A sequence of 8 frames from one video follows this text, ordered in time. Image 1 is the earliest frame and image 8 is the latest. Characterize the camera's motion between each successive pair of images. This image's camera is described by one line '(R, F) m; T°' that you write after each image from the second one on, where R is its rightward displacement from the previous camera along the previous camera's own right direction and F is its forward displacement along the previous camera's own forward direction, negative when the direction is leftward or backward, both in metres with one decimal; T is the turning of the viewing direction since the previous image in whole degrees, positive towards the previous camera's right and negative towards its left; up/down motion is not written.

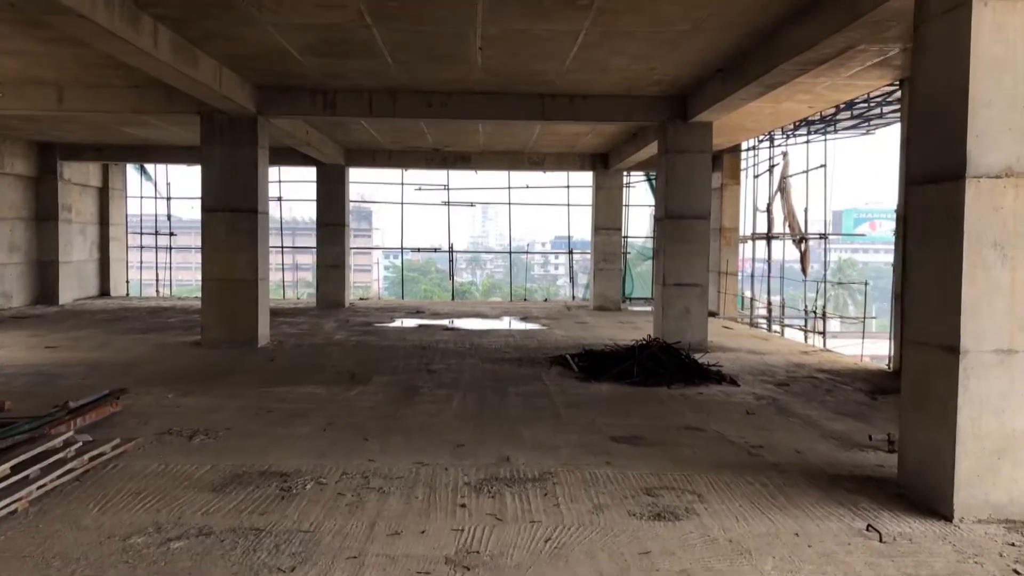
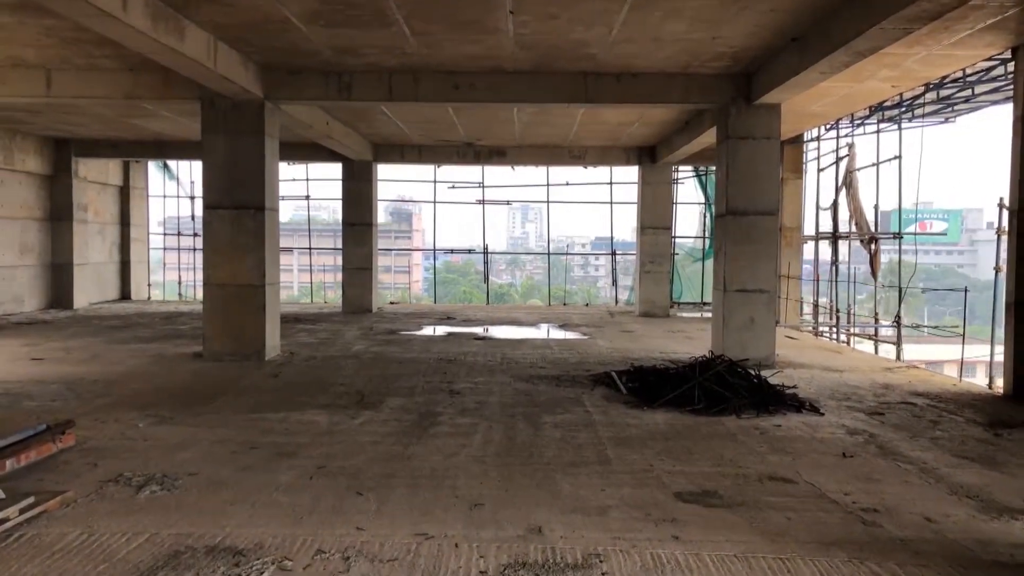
(0.0, +1.1) m; -3°
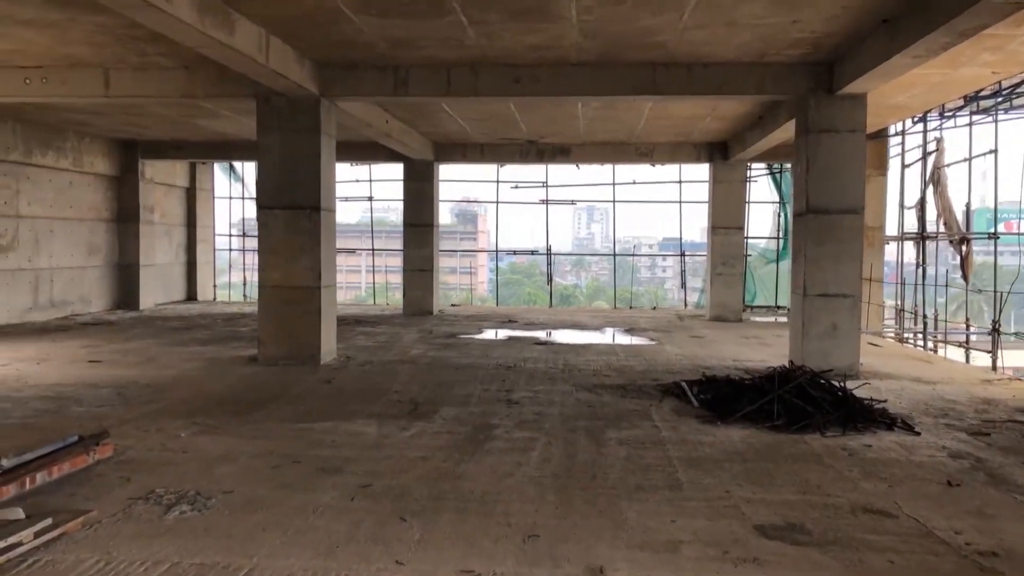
(0.0, +0.4) m; -4°
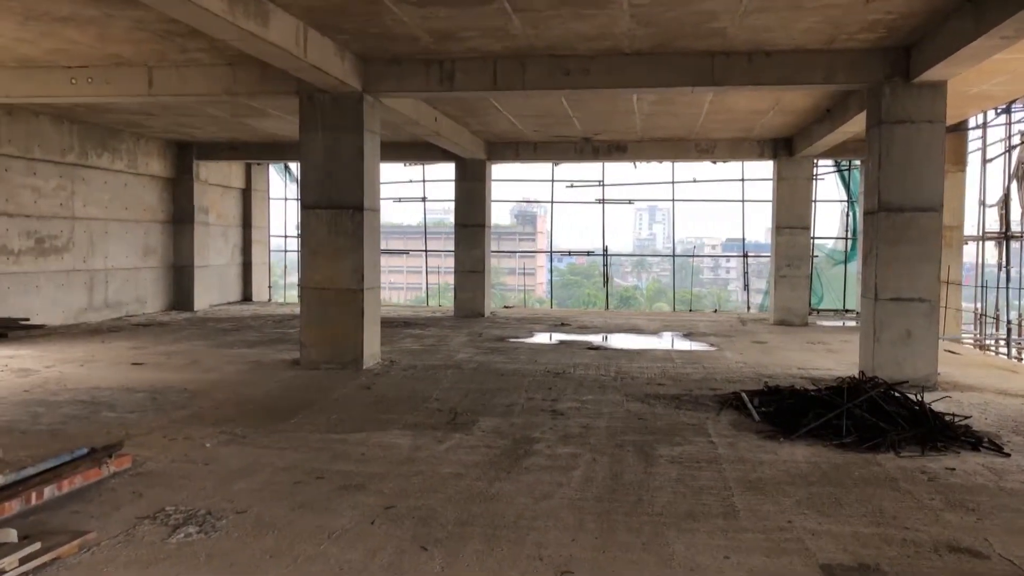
(+0.1, +0.4) m; -4°
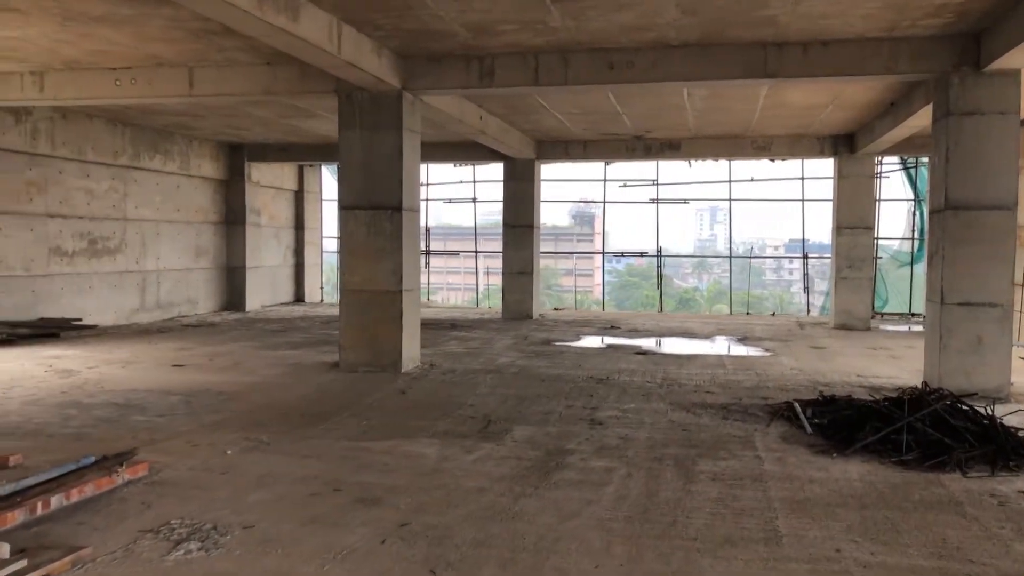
(+0.1, +0.3) m; -4°
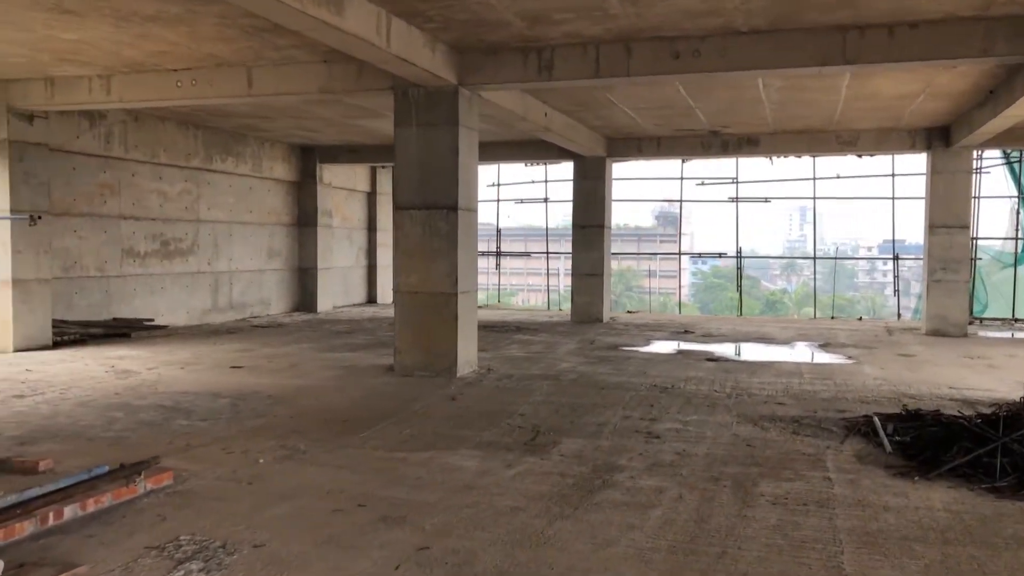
(+0.2, +0.3) m; -5°
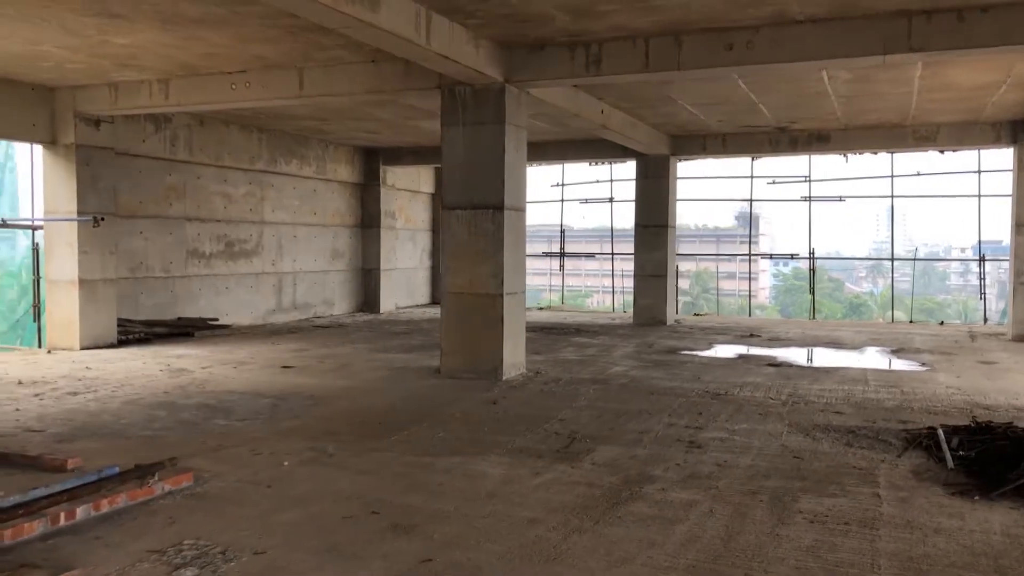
(+0.2, +0.2) m; -5°
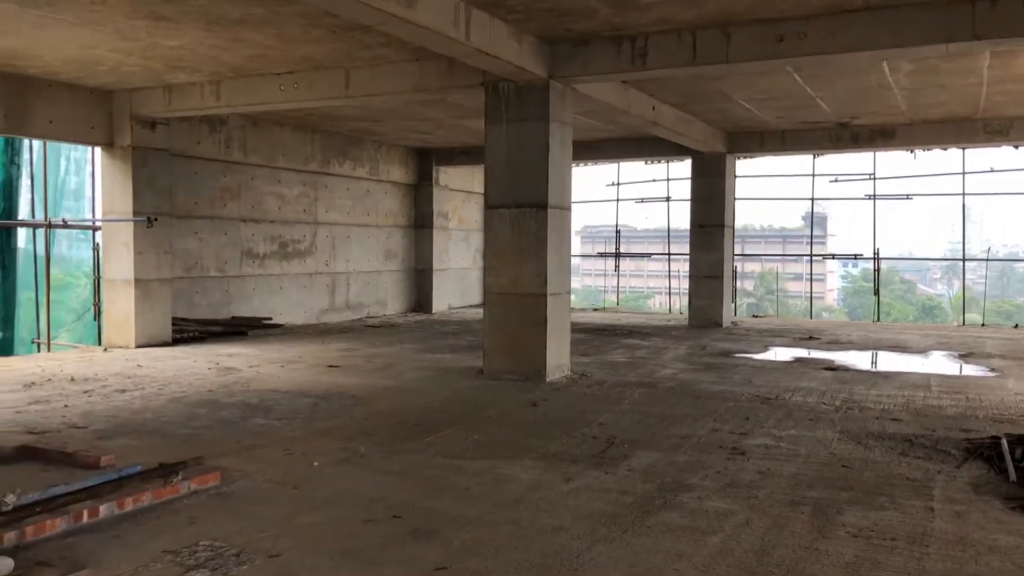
(+0.1, +0.1) m; -4°
